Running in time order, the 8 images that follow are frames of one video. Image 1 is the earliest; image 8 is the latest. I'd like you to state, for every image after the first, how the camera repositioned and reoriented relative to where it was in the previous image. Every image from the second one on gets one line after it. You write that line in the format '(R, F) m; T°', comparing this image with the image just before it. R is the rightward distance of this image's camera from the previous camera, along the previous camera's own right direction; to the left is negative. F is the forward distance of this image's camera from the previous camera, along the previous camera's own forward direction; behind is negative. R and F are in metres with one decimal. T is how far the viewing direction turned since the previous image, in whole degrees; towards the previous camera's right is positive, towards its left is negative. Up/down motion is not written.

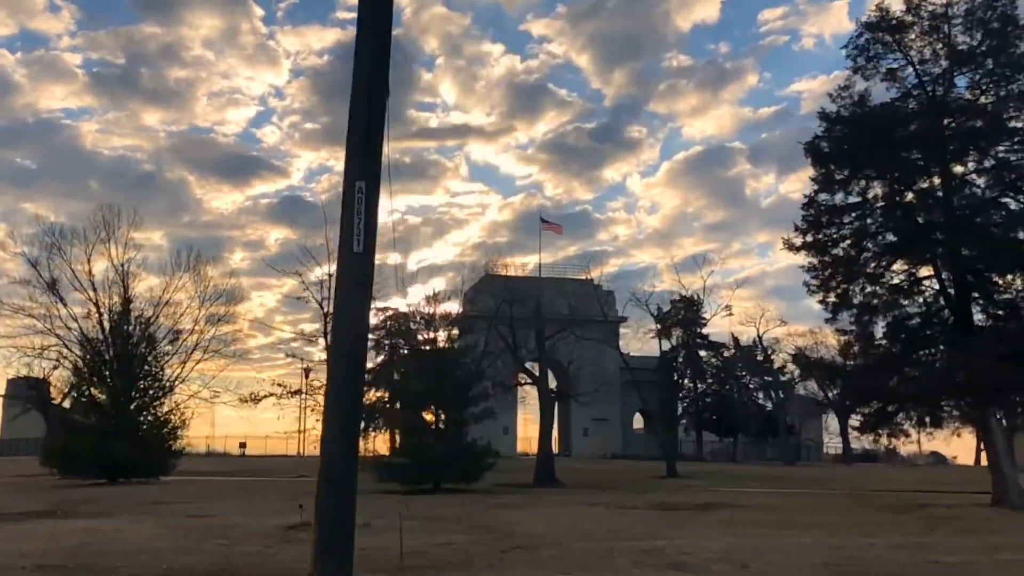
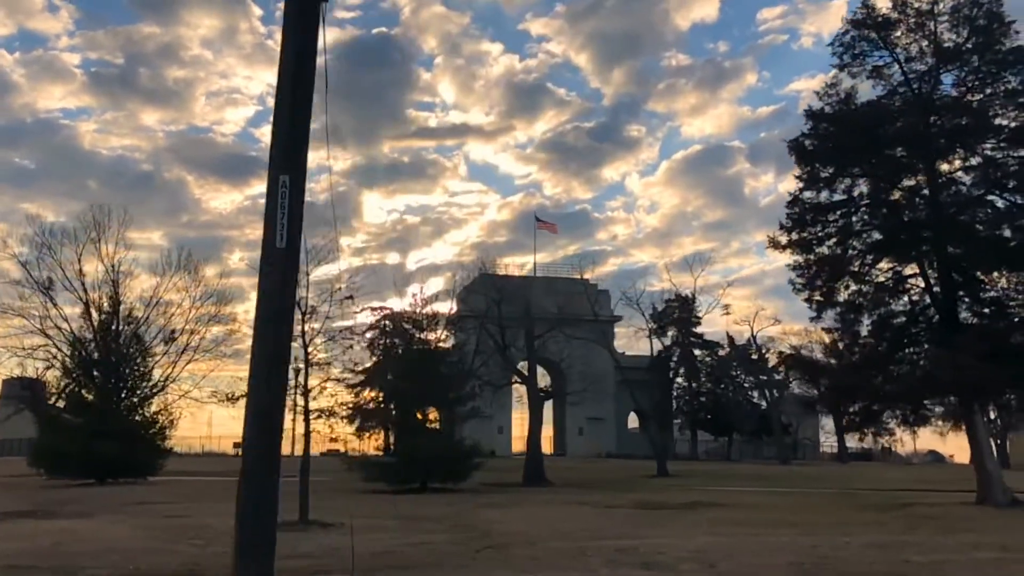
(+0.4, +0.1) m; 0°
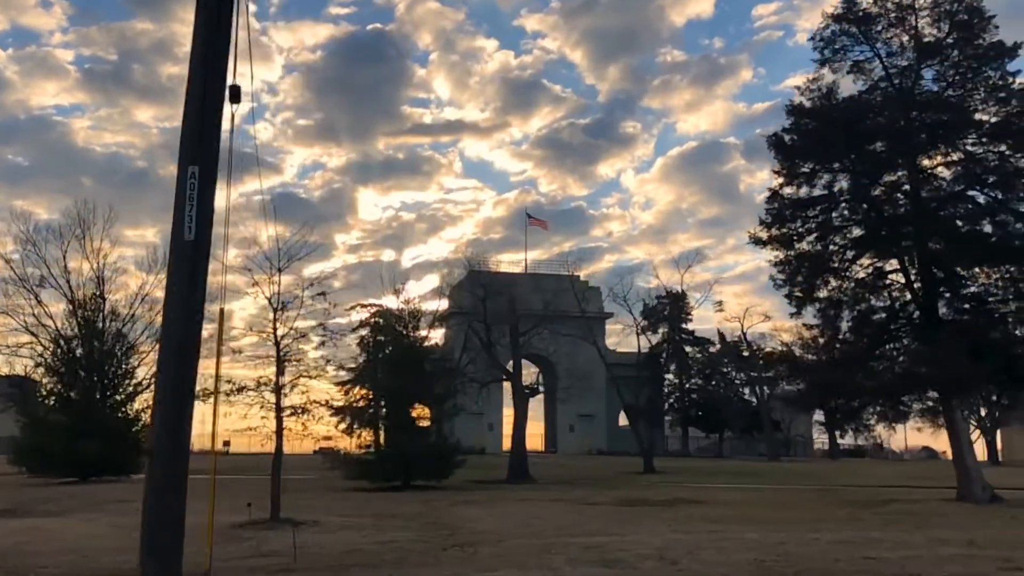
(+0.5, +0.1) m; 0°
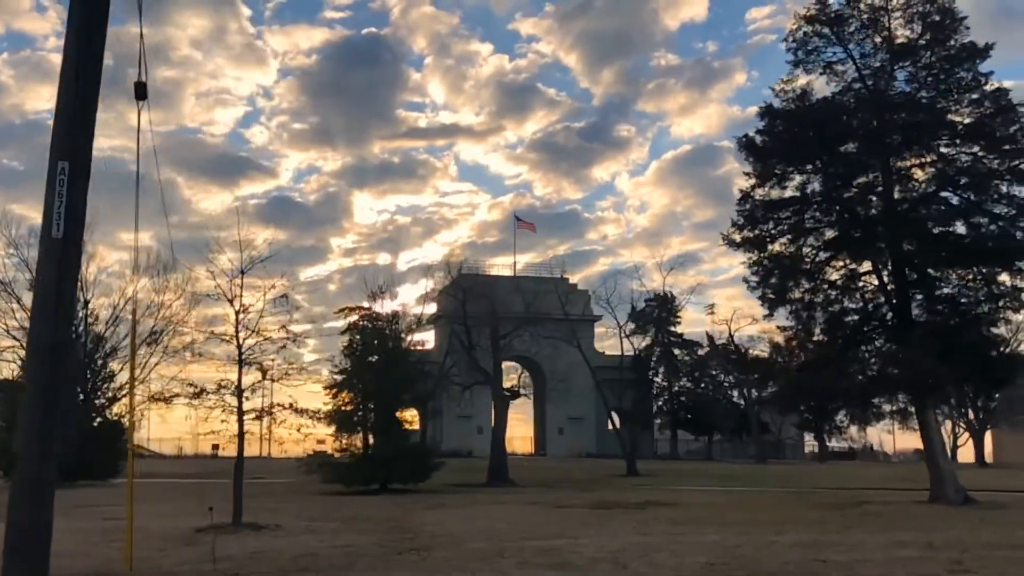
(+0.7, +0.1) m; 0°
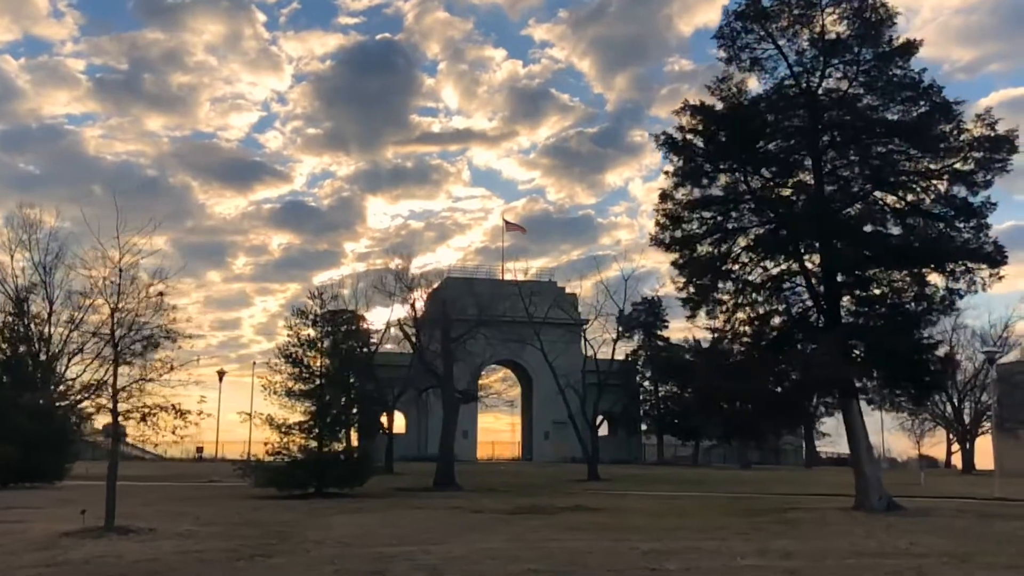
(+2.6, +0.6) m; -1°
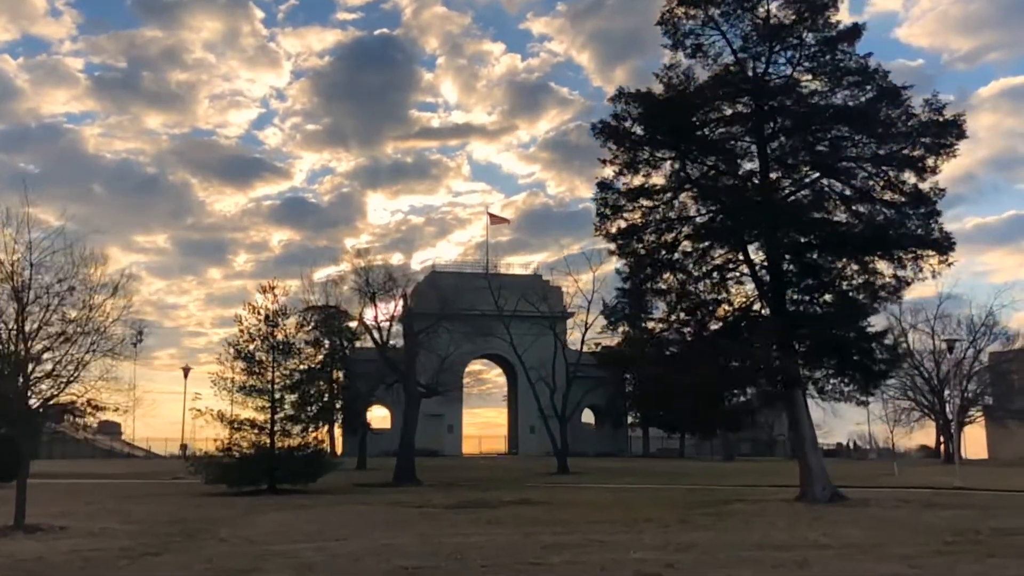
(+1.7, +0.4) m; 0°
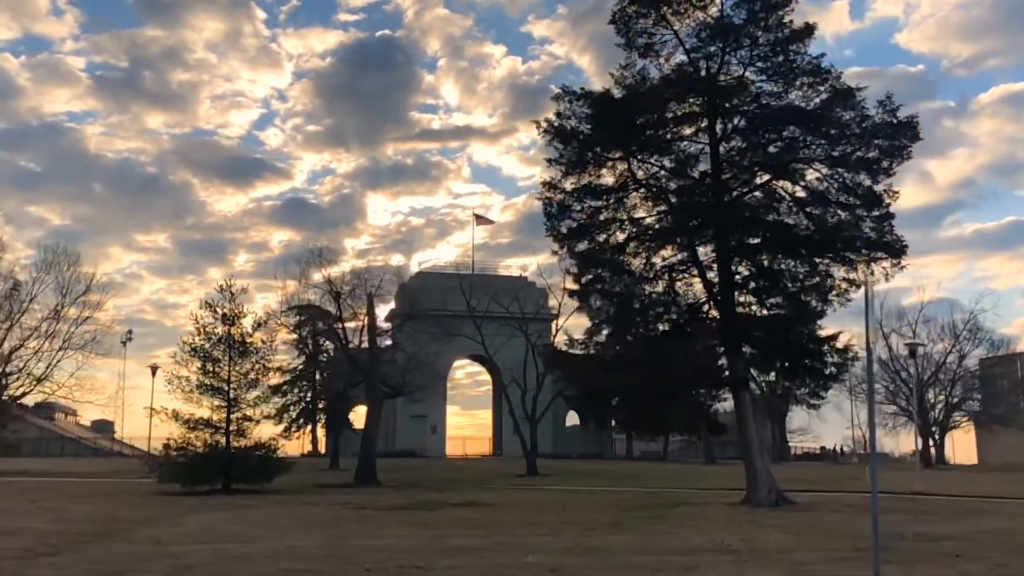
(+1.4, +0.2) m; 0°
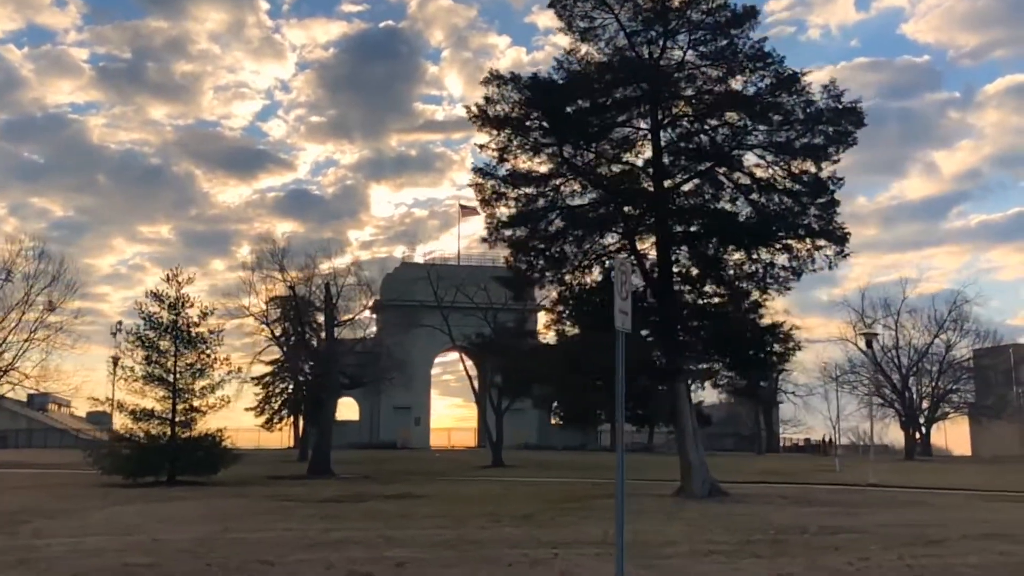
(+1.9, +0.5) m; 0°
